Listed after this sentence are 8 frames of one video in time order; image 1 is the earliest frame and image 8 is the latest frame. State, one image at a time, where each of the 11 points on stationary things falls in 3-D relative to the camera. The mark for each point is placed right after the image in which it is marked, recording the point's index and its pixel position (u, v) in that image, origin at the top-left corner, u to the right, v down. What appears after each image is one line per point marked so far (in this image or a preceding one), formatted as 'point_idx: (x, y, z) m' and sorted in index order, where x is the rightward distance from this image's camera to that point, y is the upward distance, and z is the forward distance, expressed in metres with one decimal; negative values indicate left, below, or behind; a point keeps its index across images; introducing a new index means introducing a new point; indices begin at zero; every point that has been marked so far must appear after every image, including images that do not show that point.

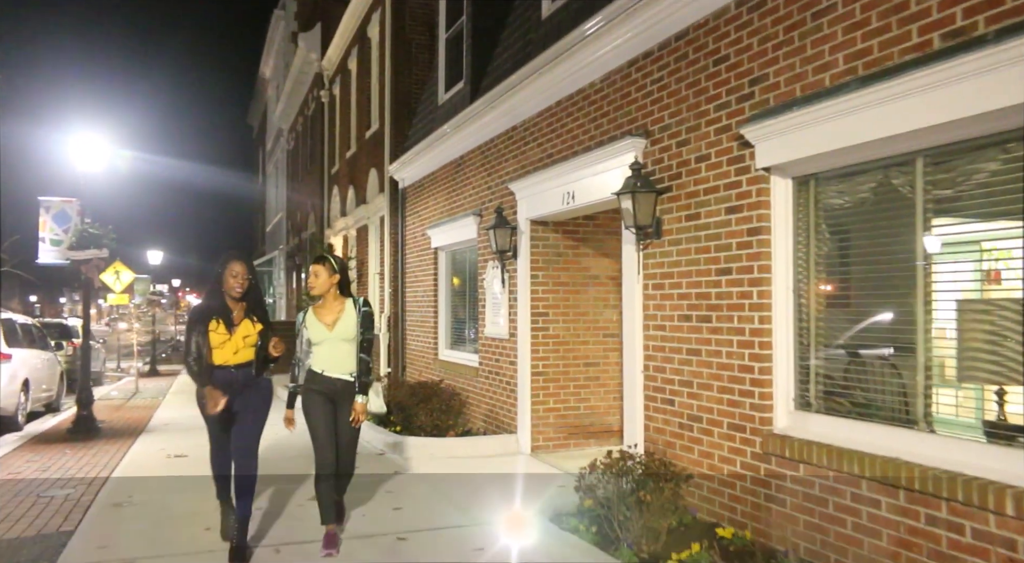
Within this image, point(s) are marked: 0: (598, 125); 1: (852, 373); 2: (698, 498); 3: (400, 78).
0: (+0.6, +1.4, +5.8) m
1: (+1.8, -0.5, +3.6) m
2: (+1.2, -1.4, +4.3) m
3: (-2.1, +3.8, +11.6) m
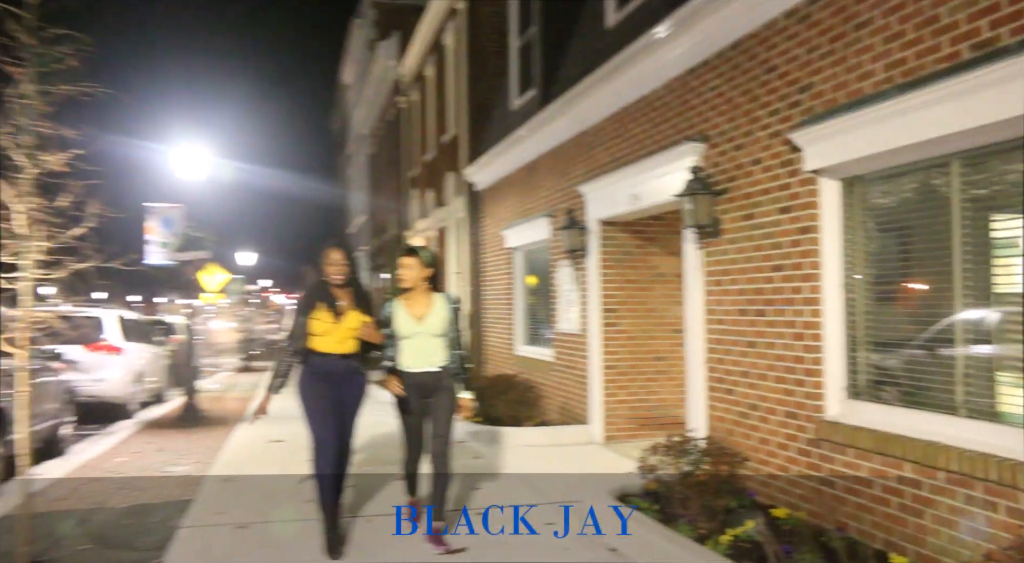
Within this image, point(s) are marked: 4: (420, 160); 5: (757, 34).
0: (+1.3, +1.4, +6.1) m
1: (+2.2, -0.5, +3.8) m
2: (+1.7, -1.4, +4.6) m
3: (-0.7, +3.9, +12.2) m
4: (-2.5, +3.5, +17.5) m
5: (+1.7, +1.8, +4.8) m
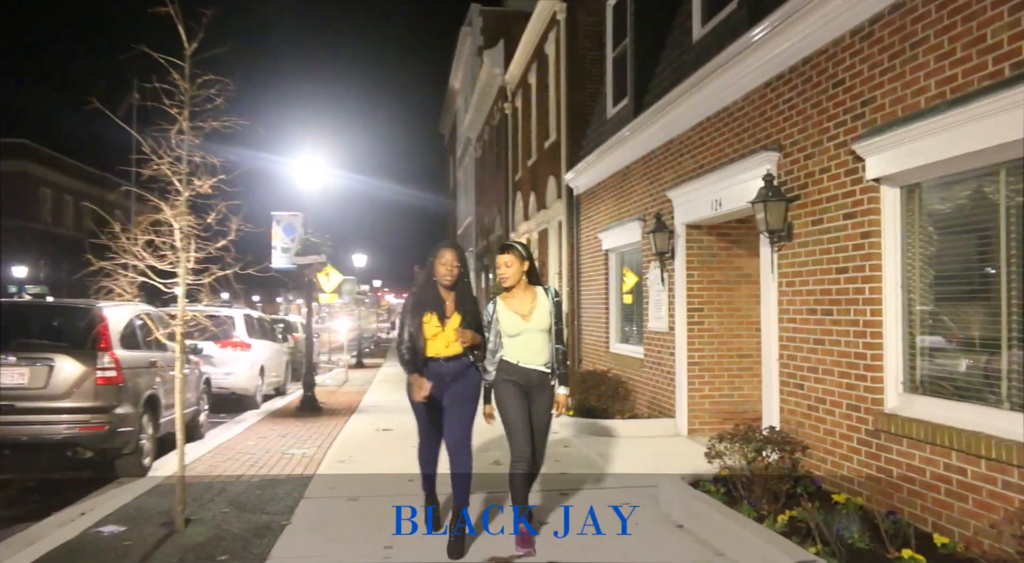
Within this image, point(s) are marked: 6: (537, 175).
0: (+2.2, +1.4, +6.4) m
1: (+2.7, -0.5, +4.0) m
2: (+2.3, -1.4, +4.9) m
3: (+1.3, +3.9, +12.8) m
4: (+0.3, +3.4, +18.3) m
5: (+2.4, +1.8, +5.0) m
6: (+0.6, +2.8, +16.5) m
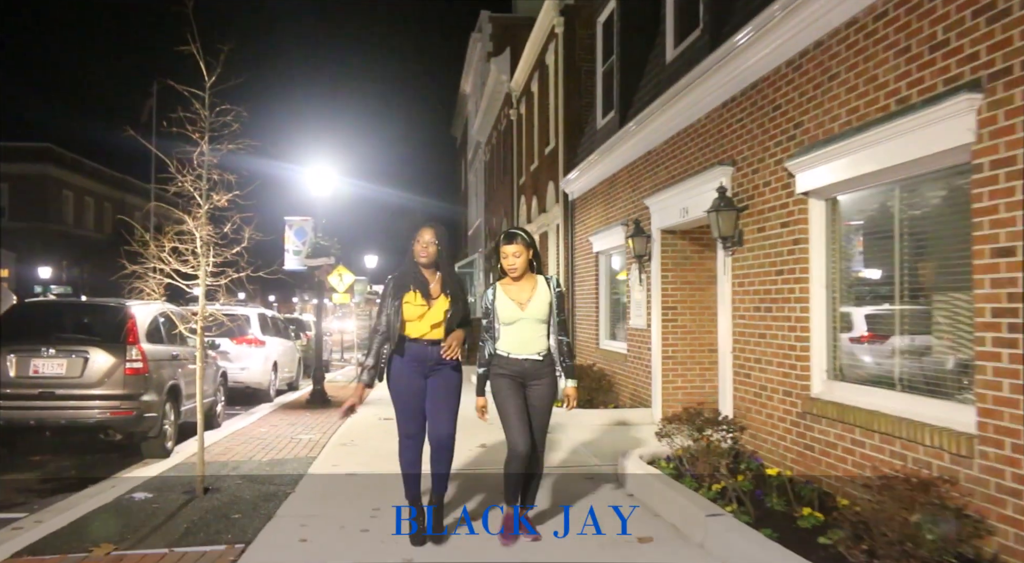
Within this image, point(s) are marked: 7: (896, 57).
0: (+2.0, +1.4, +7.0) m
1: (+2.5, -0.5, +4.6) m
2: (+2.2, -1.4, +5.4) m
3: (+1.2, +3.8, +13.4) m
4: (+0.4, +3.4, +18.9) m
5: (+2.2, +1.8, +5.6) m
6: (+0.7, +2.8, +17.1) m
7: (+2.5, +1.5, +4.3) m
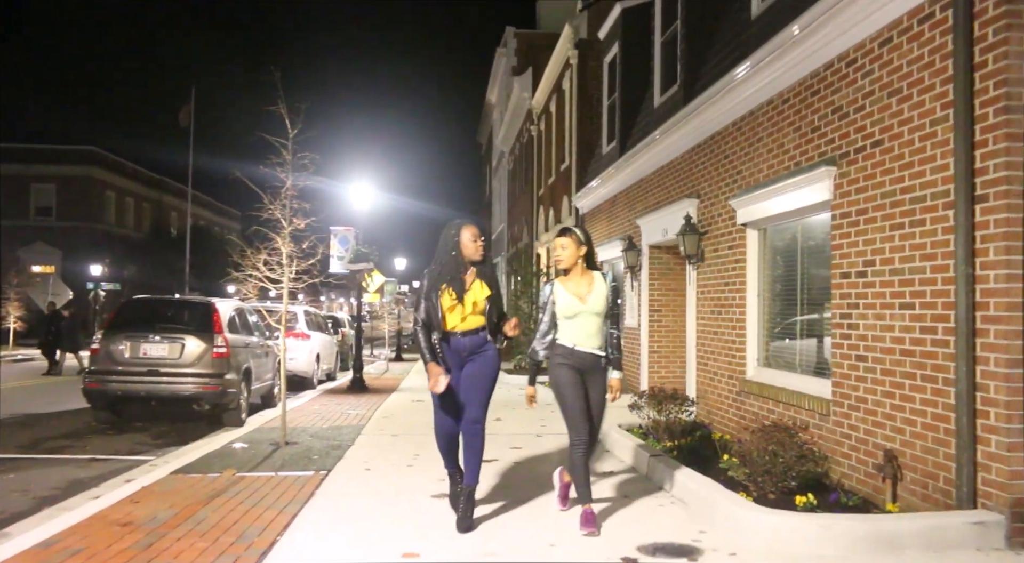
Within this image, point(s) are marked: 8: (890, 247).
0: (+2.2, +1.3, +8.4) m
1: (+2.6, -0.6, +6.0) m
2: (+2.2, -1.5, +6.9) m
3: (+1.7, +3.7, +14.8) m
4: (+1.0, +3.3, +20.4) m
5: (+2.4, +1.7, +7.0) m
6: (+1.2, +2.6, +18.6) m
7: (+2.6, +1.4, +5.7) m
8: (+2.6, +0.2, +4.4) m
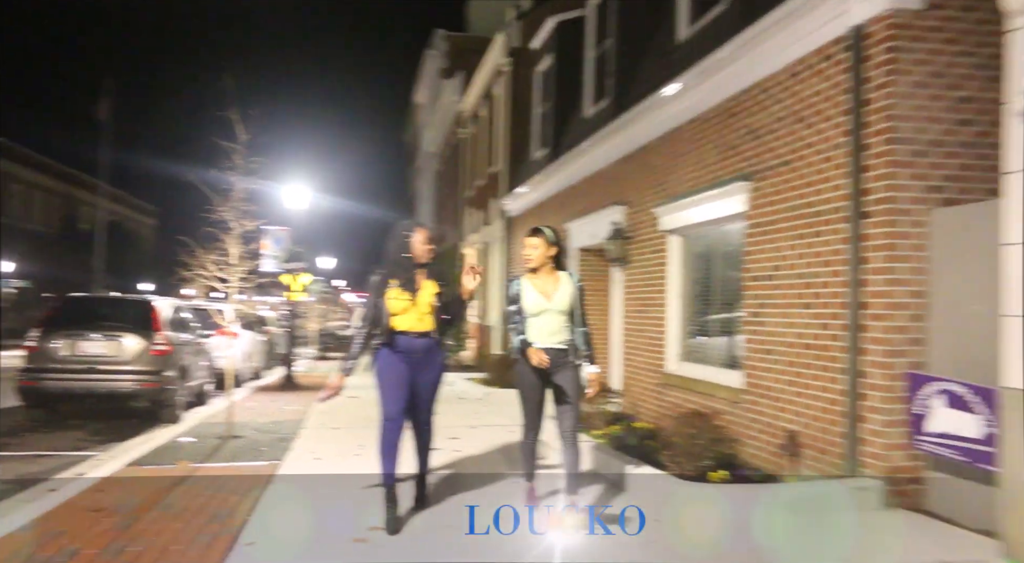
0: (+1.4, +1.3, +9.0) m
1: (+2.0, -0.6, +6.7) m
2: (+1.6, -1.5, +7.5) m
3: (+0.1, +3.7, +15.4) m
4: (-1.3, +3.3, +20.8) m
5: (+1.7, +1.7, +7.7) m
6: (-0.8, +2.6, +19.0) m
7: (+2.1, +1.4, +6.5) m
8: (+2.3, +0.2, +5.1) m
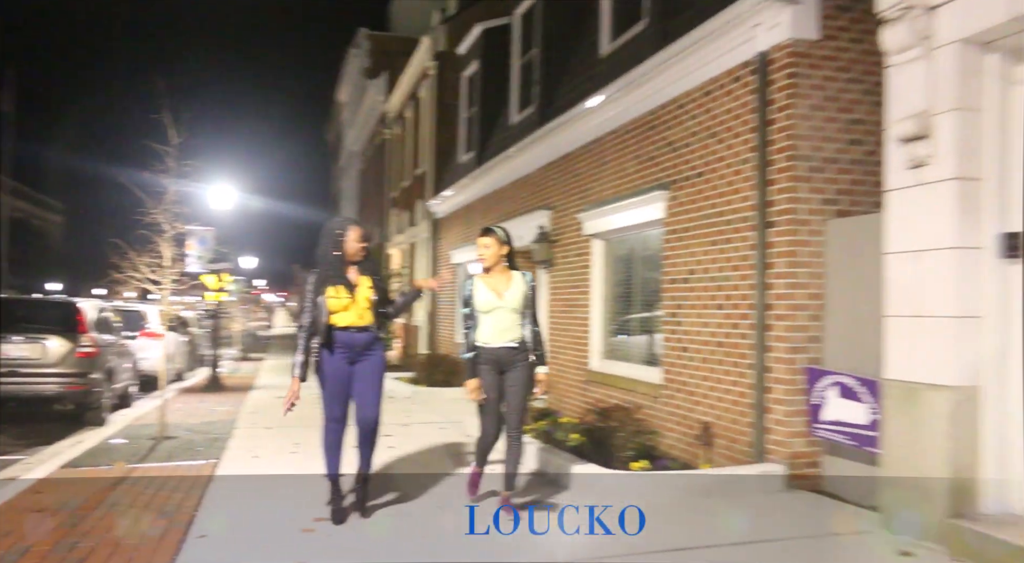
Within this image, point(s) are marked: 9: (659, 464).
0: (+0.4, +1.3, +9.5) m
1: (+1.3, -0.6, +7.2) m
2: (+0.8, -1.5, +8.0) m
3: (-1.7, +3.7, +15.6) m
4: (-3.7, +3.2, +20.9) m
5: (+0.9, +1.7, +8.2) m
6: (-3.1, +2.6, +19.1) m
7: (+1.4, +1.3, +7.0) m
8: (+1.8, +0.2, +5.7) m
9: (+1.4, -1.6, +5.7) m
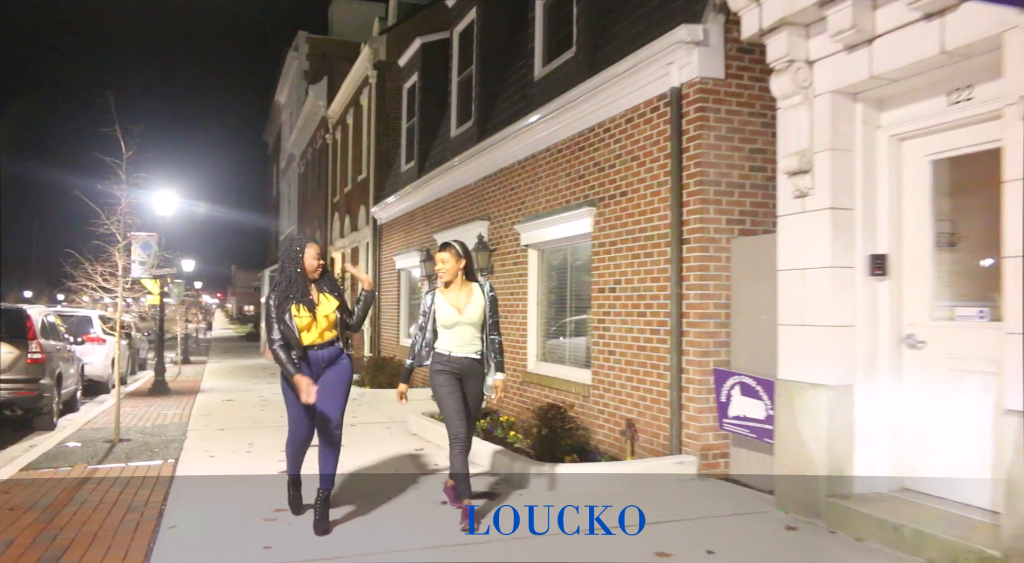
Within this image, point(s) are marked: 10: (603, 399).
0: (-0.5, +1.1, +10.1) m
1: (+0.6, -0.8, +7.9) m
2: (-0.1, -1.7, +8.7) m
3: (-3.2, +3.6, +16.0) m
4: (-5.7, +3.1, +21.1) m
5: (+0.1, +1.5, +8.9) m
6: (-4.9, +2.5, +19.4) m
7: (+0.7, +1.2, +7.8) m
8: (+1.2, +0.1, +6.5) m
9: (+0.7, -1.7, +6.4) m
10: (+0.9, -1.3, +6.8) m
